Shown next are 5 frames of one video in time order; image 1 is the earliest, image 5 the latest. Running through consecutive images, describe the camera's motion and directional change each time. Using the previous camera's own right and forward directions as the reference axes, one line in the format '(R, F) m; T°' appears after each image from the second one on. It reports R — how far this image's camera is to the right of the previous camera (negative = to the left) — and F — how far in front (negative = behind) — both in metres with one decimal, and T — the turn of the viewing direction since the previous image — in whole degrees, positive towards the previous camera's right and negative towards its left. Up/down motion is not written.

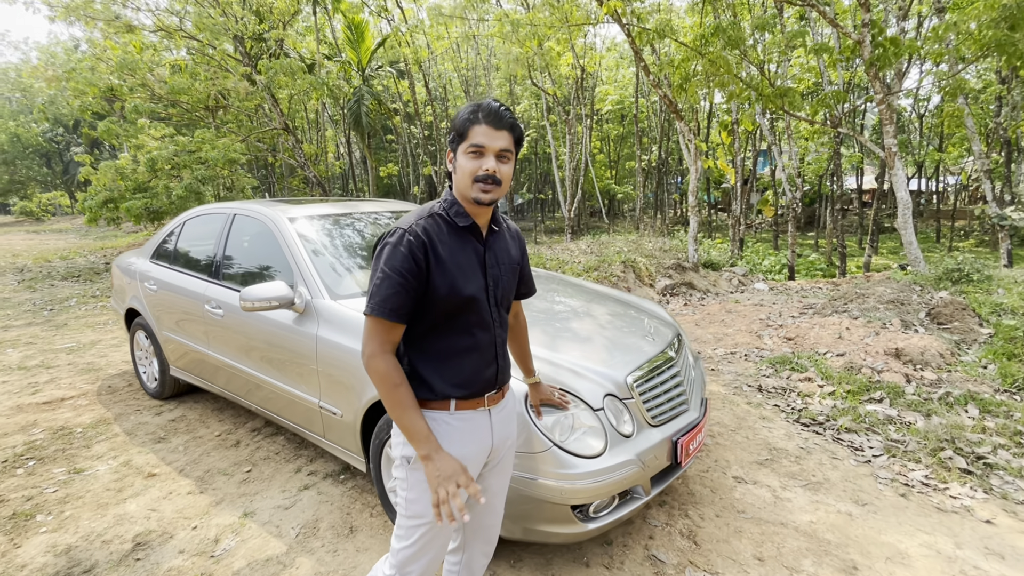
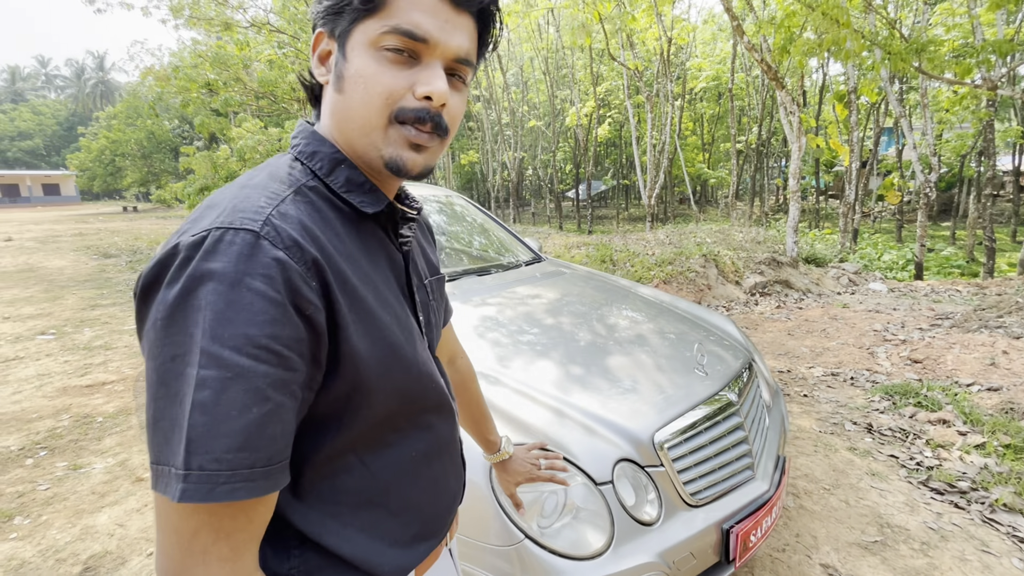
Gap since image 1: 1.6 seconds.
(+0.3, +0.6) m; -10°
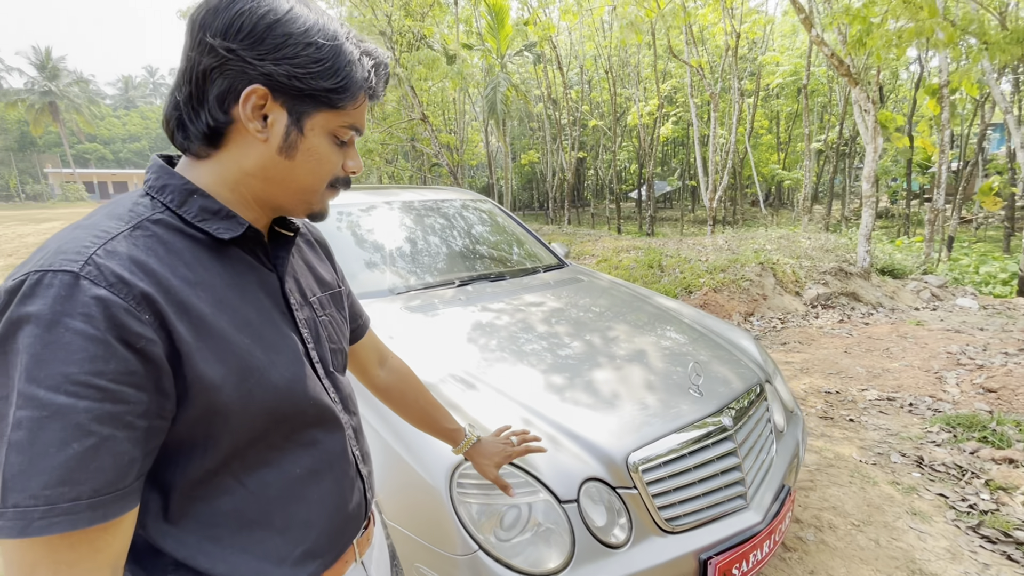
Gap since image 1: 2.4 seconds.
(+0.2, 0.0) m; -7°
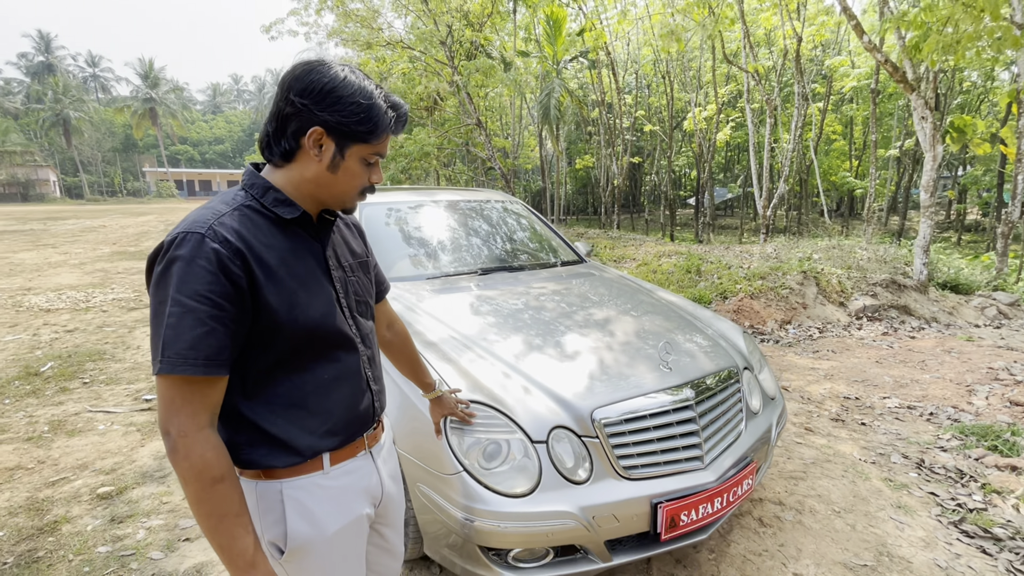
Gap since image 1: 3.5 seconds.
(+0.2, -0.3) m; -6°
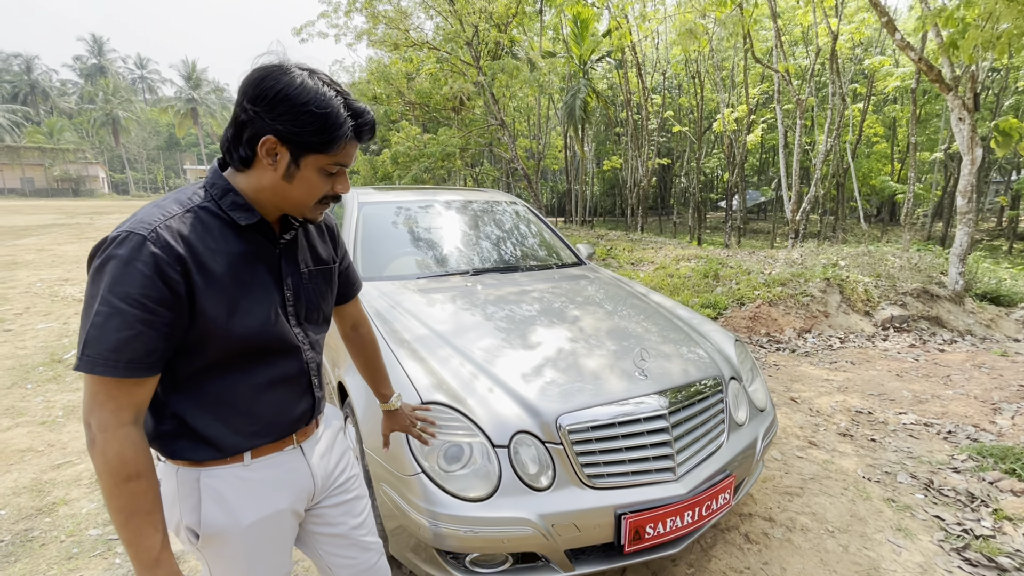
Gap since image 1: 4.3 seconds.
(+0.2, 0.0) m; -3°
